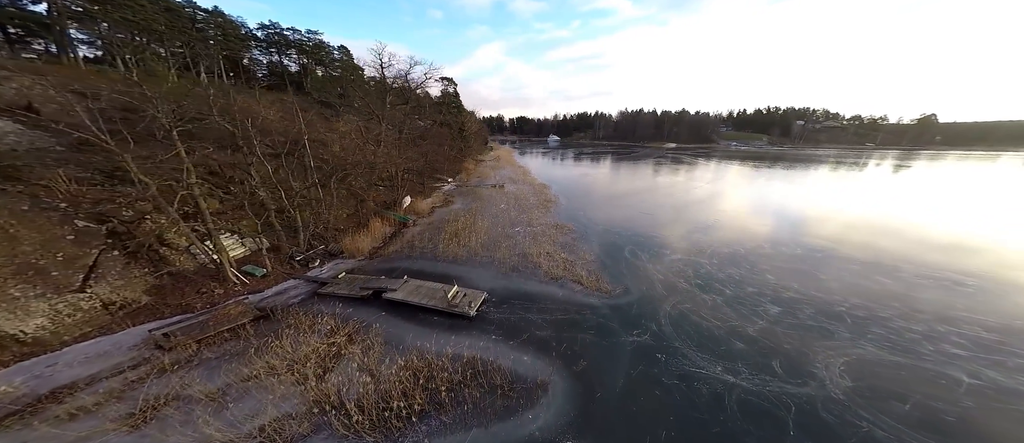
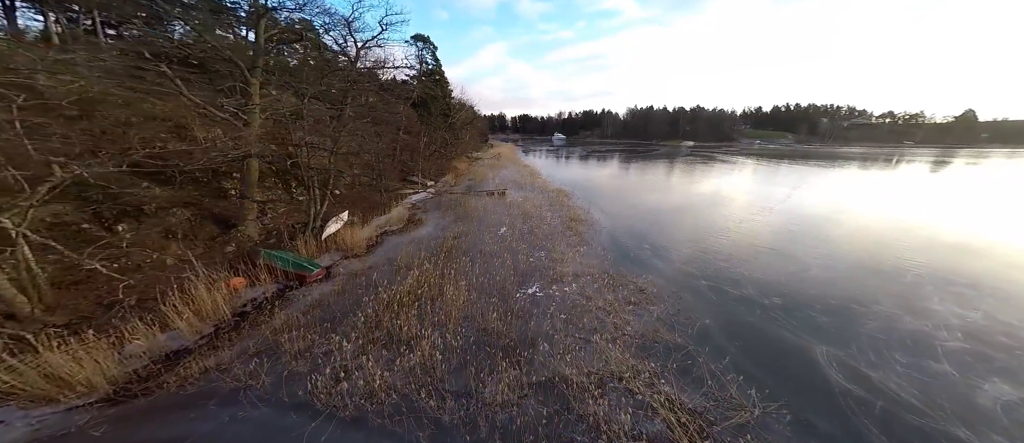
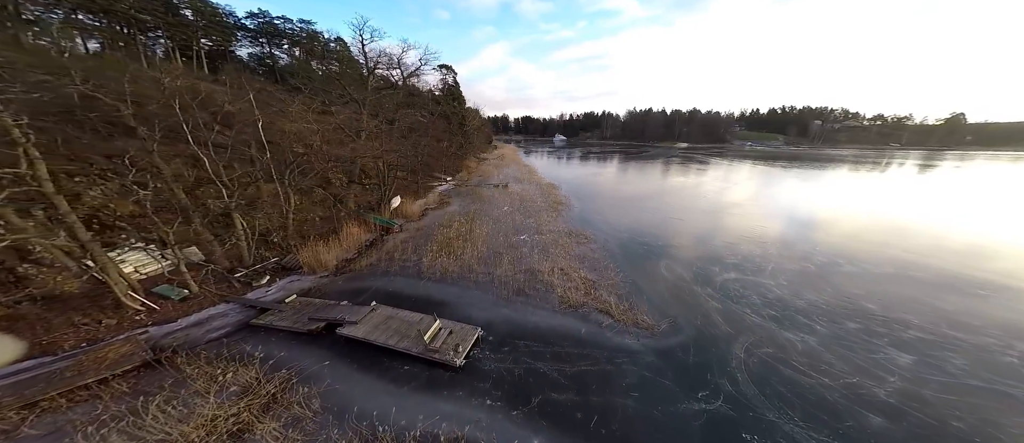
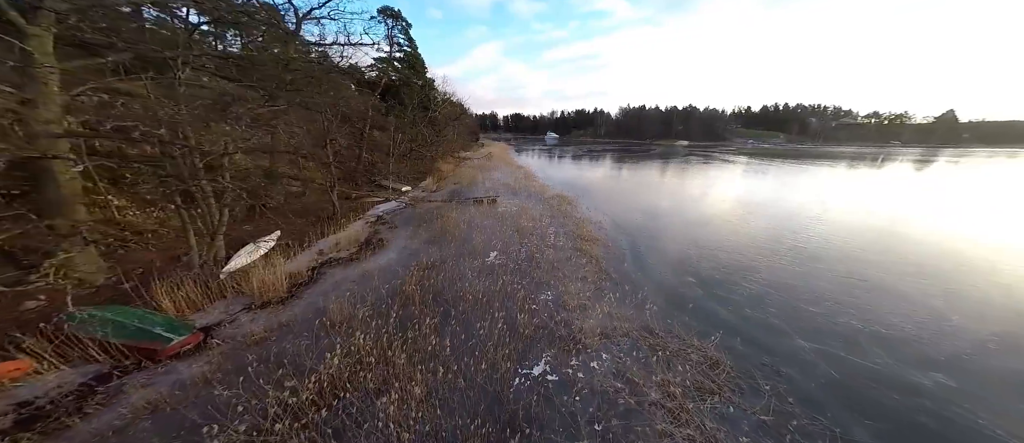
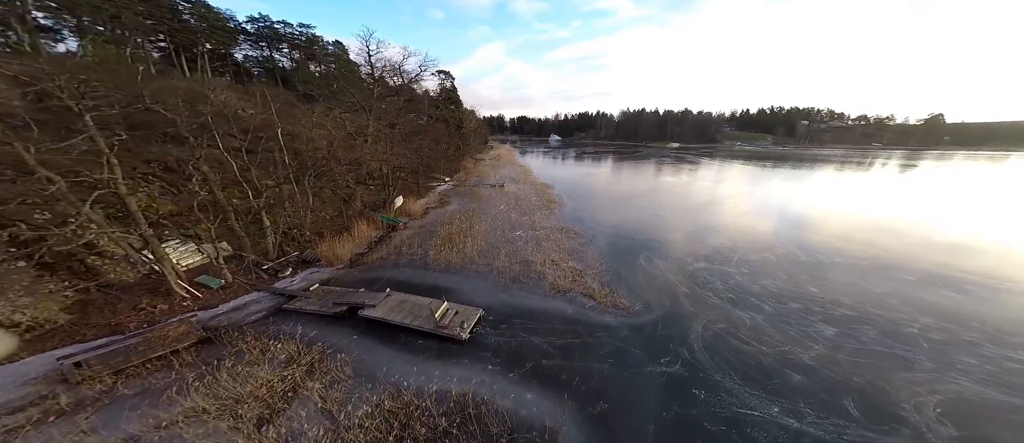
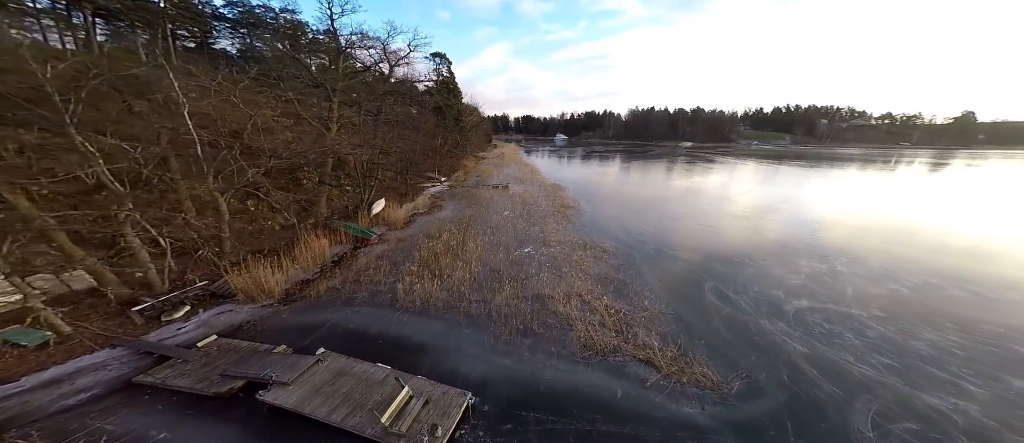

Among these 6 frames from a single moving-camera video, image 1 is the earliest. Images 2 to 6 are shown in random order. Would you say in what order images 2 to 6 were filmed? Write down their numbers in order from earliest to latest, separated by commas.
5, 3, 6, 2, 4
